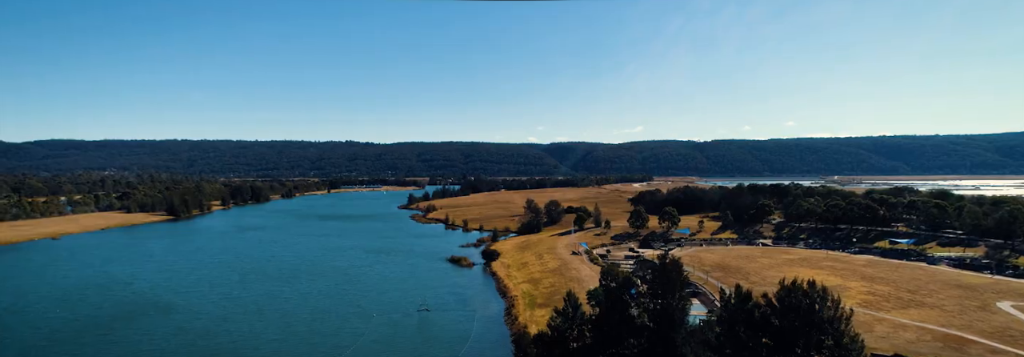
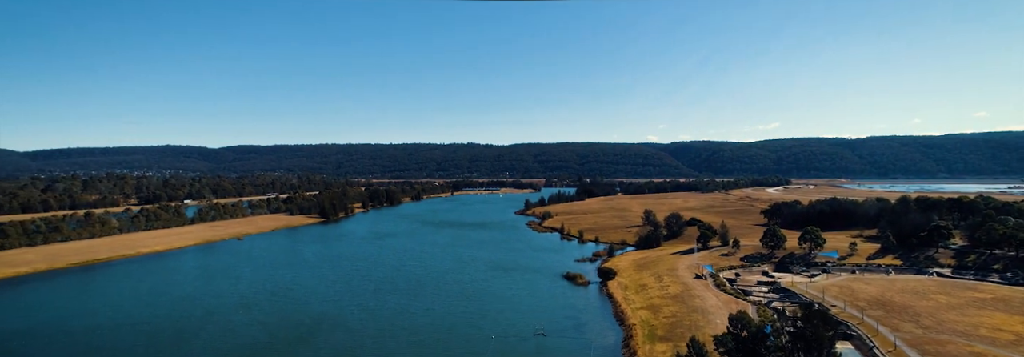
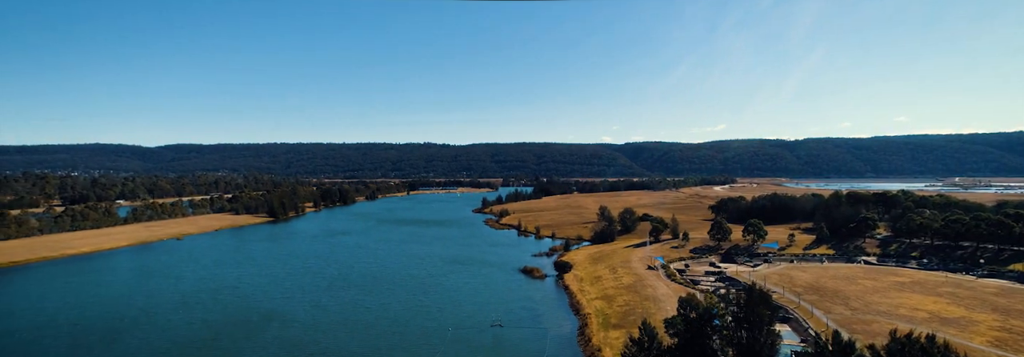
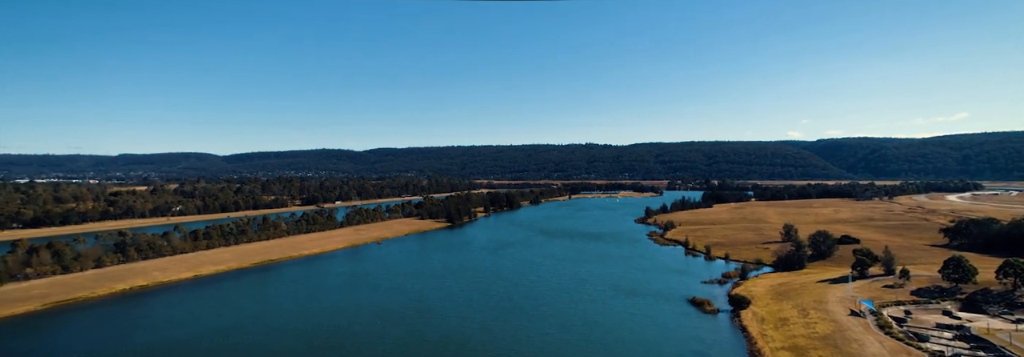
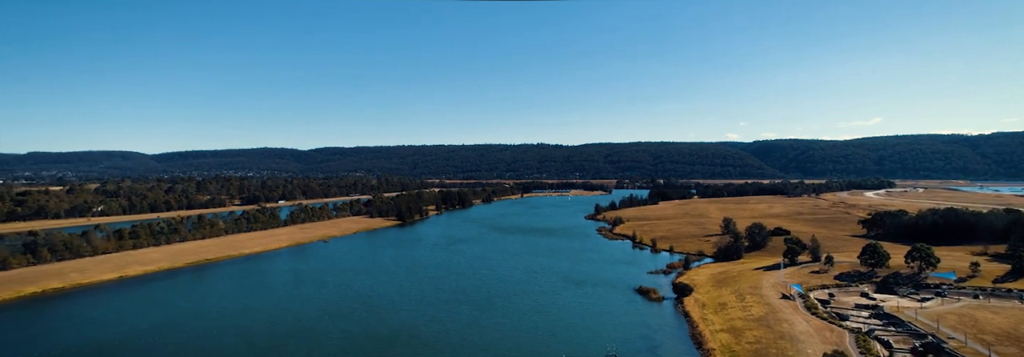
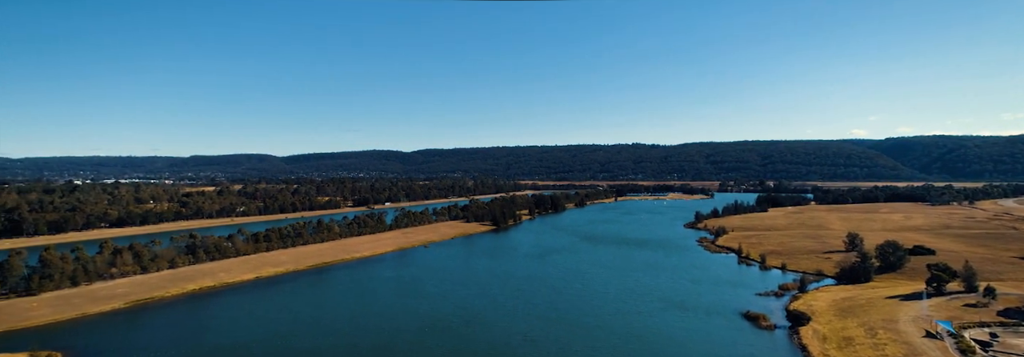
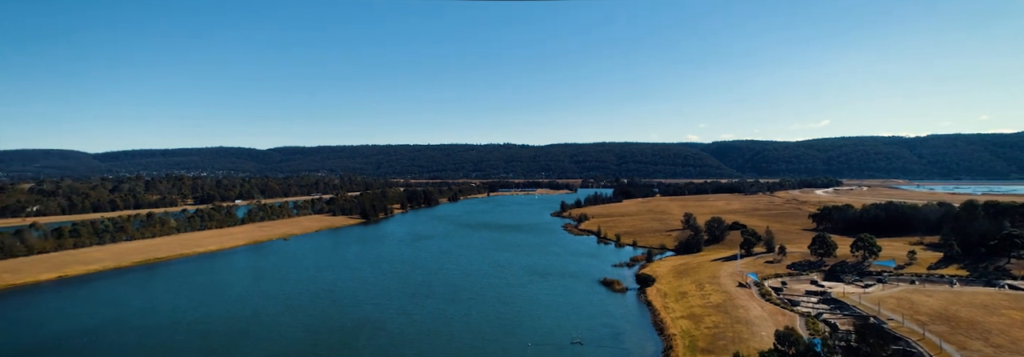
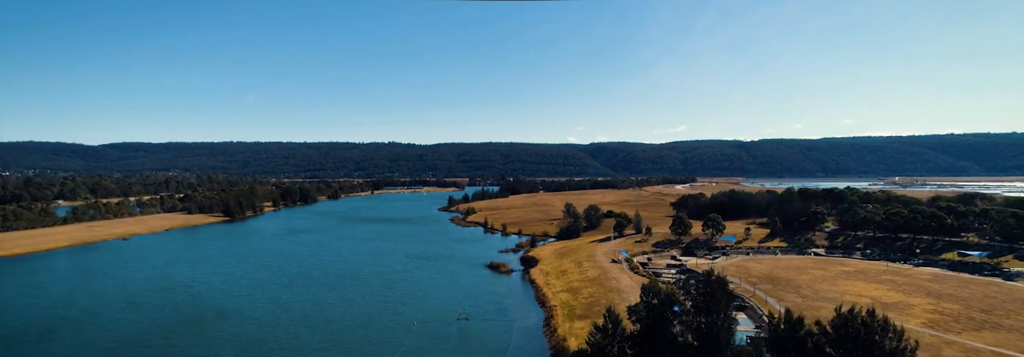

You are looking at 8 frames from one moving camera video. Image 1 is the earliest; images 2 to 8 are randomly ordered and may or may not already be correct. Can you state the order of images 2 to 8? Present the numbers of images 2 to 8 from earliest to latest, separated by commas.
8, 3, 2, 7, 5, 4, 6
